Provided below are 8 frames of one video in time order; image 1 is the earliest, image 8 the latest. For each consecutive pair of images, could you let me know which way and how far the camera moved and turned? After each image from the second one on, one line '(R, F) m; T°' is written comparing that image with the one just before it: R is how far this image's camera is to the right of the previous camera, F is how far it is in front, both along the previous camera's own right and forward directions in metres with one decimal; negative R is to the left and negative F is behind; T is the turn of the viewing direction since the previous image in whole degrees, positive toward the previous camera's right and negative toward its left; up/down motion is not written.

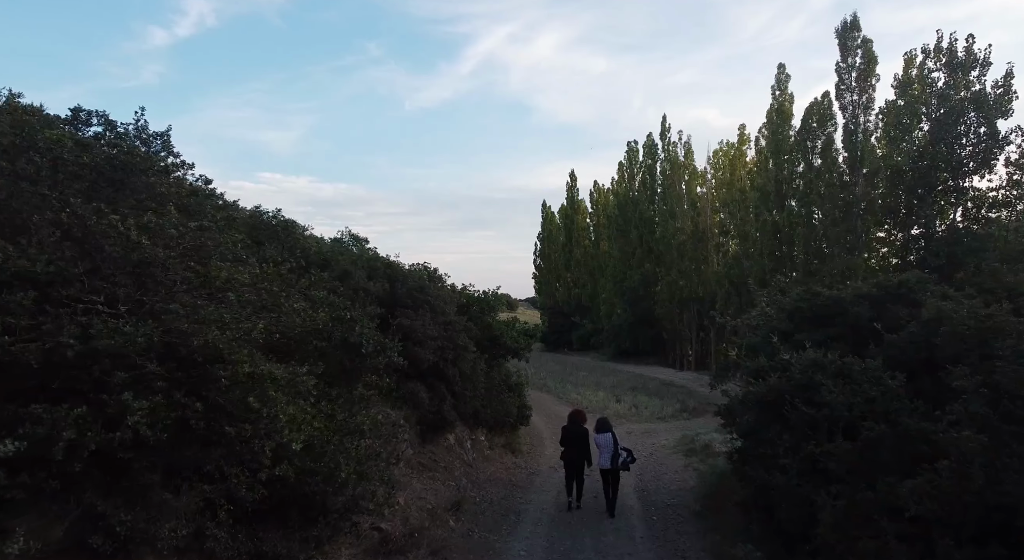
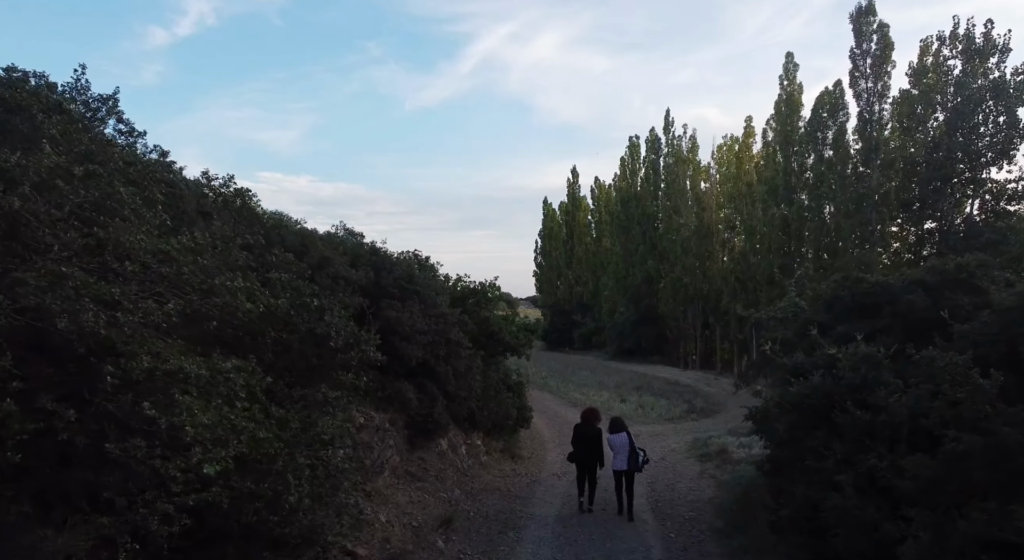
(0.0, +1.3) m; 0°
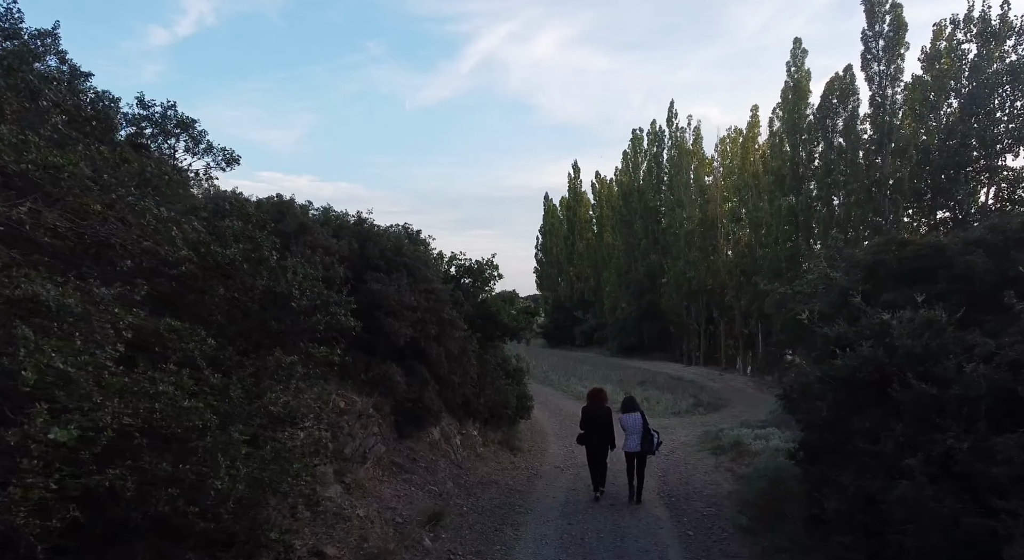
(0.0, +1.1) m; 0°
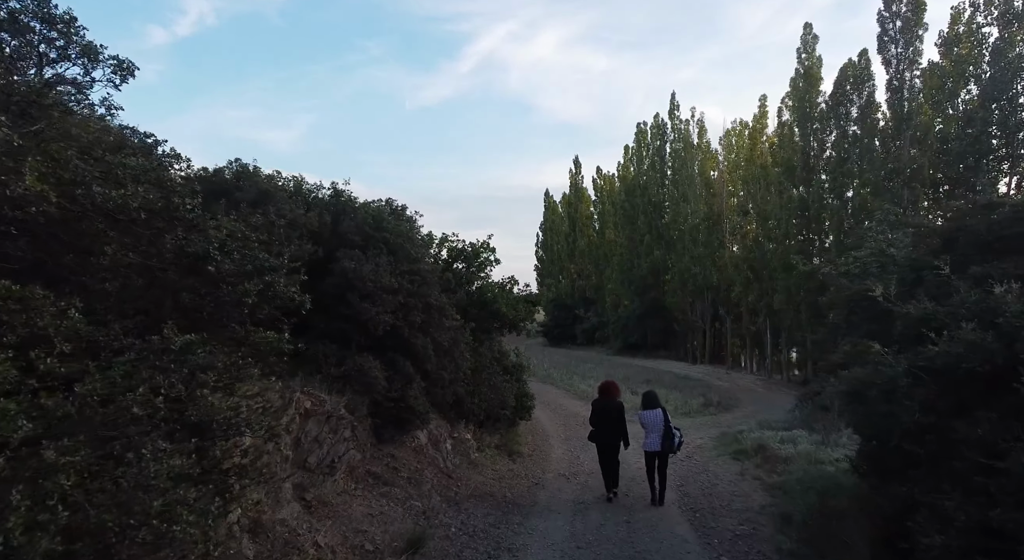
(0.0, +1.5) m; 0°
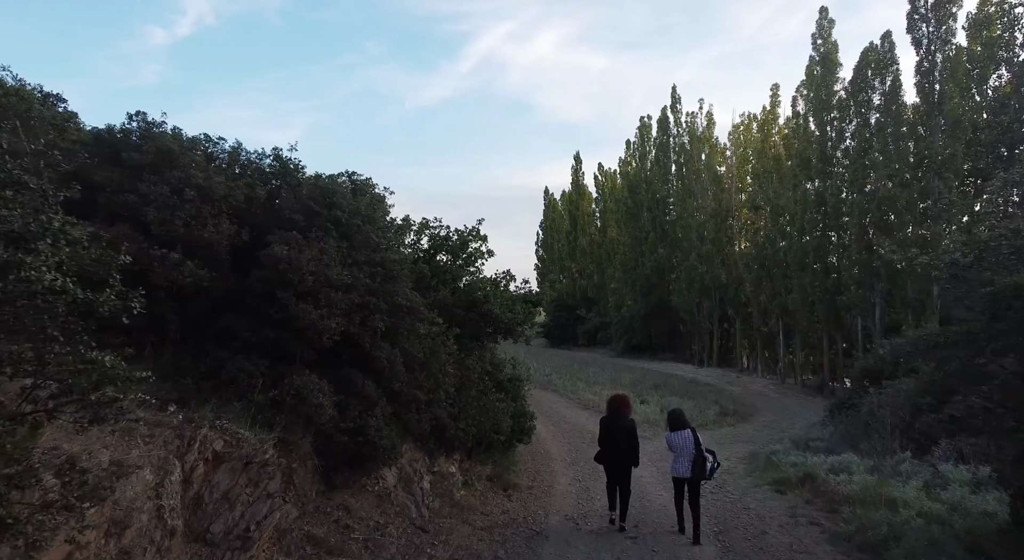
(+0.1, +2.2) m; 0°
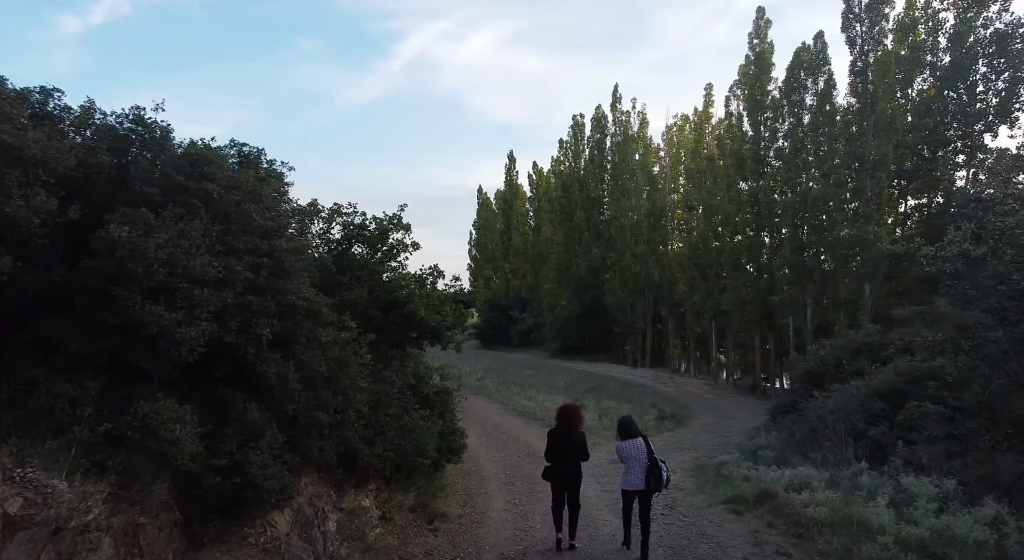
(+0.1, +1.4) m; +5°
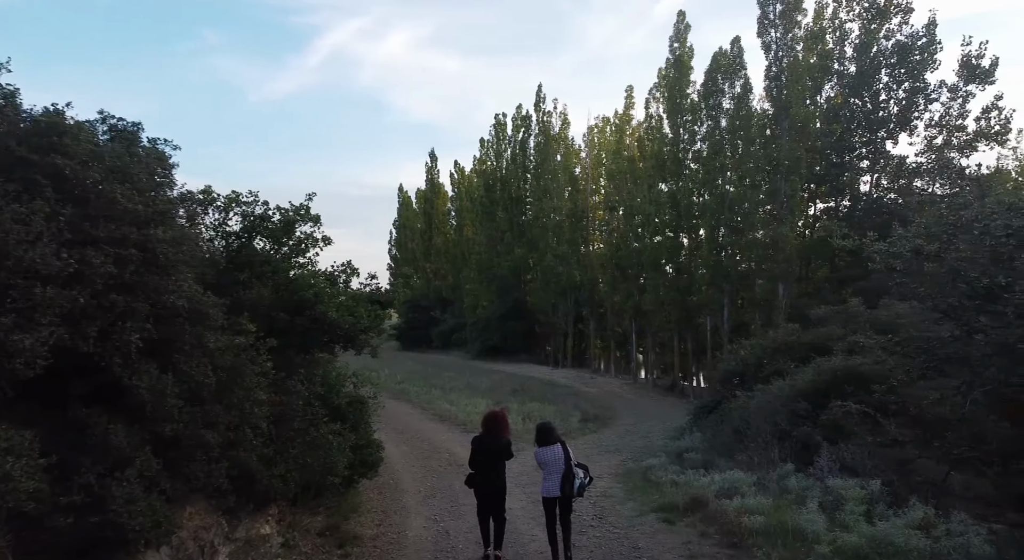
(0.0, +0.7) m; +6°
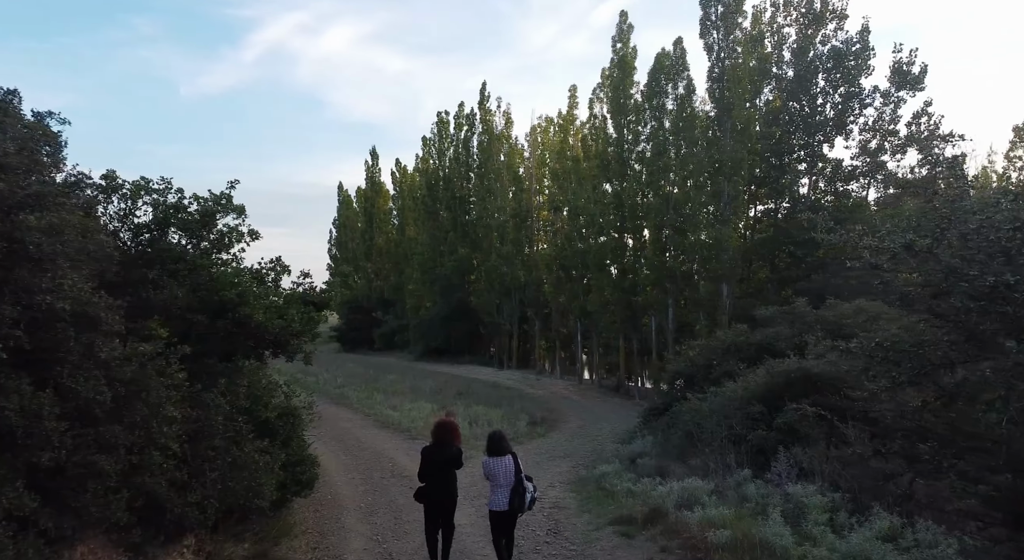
(-0.1, +0.7) m; +4°
